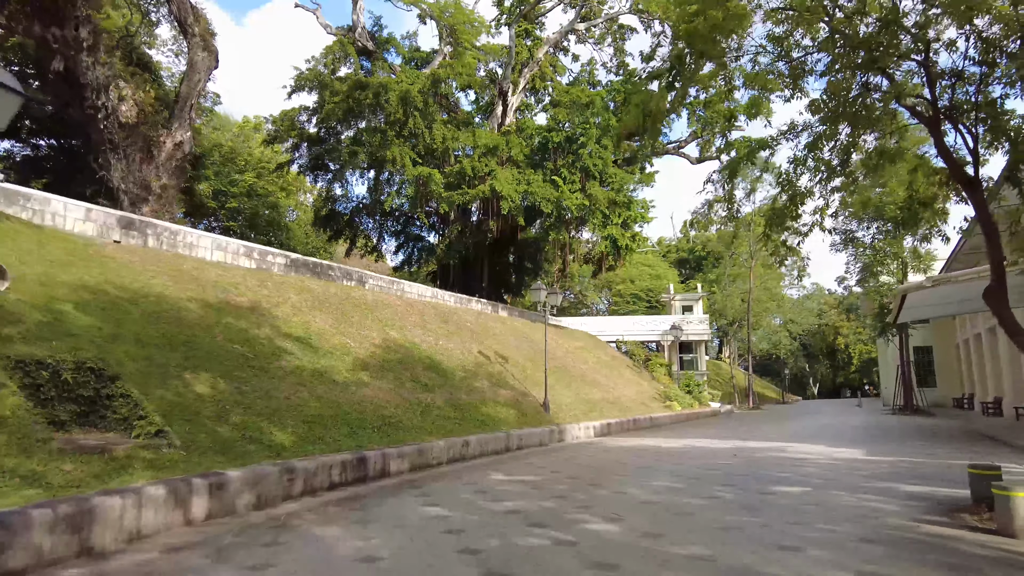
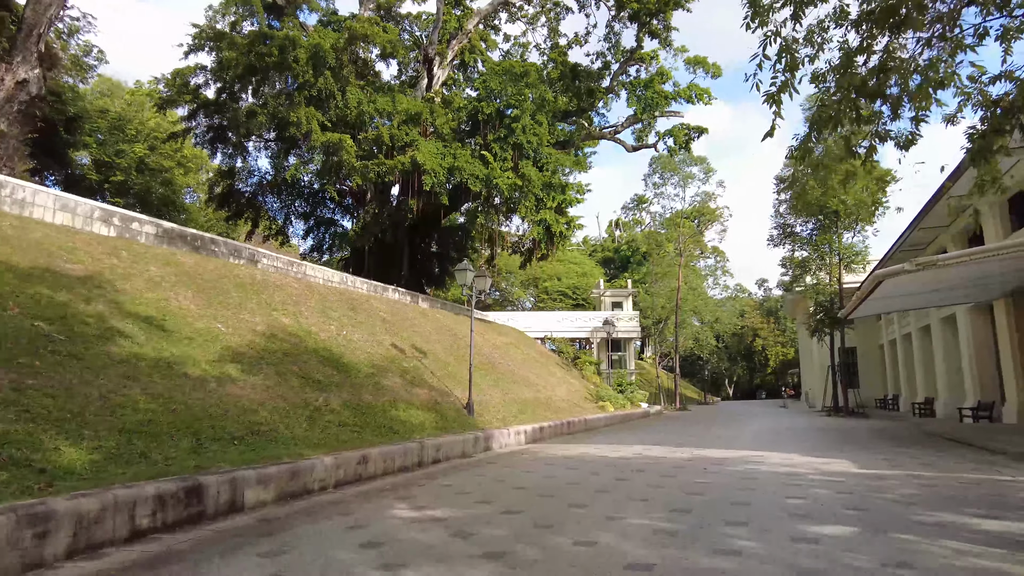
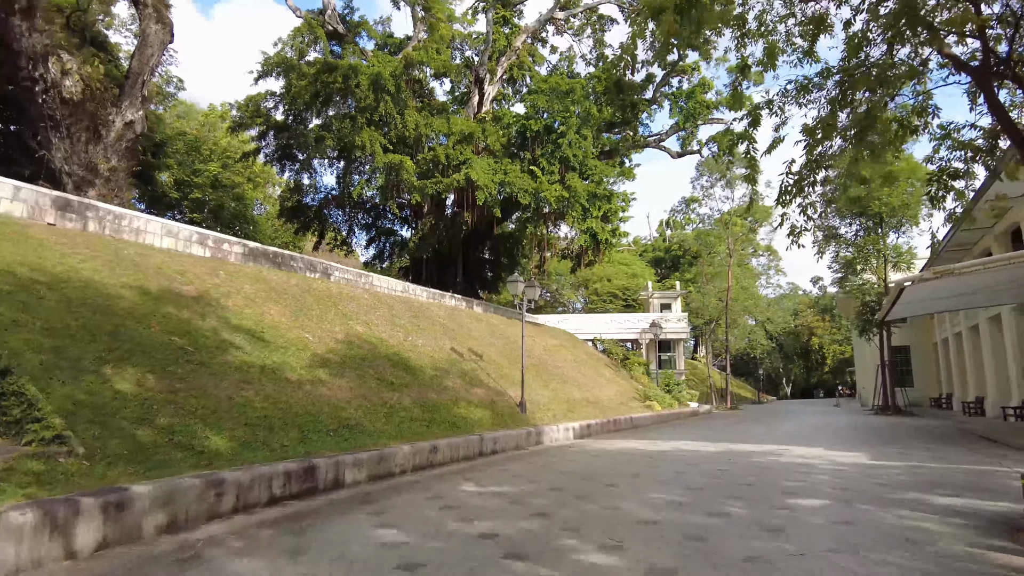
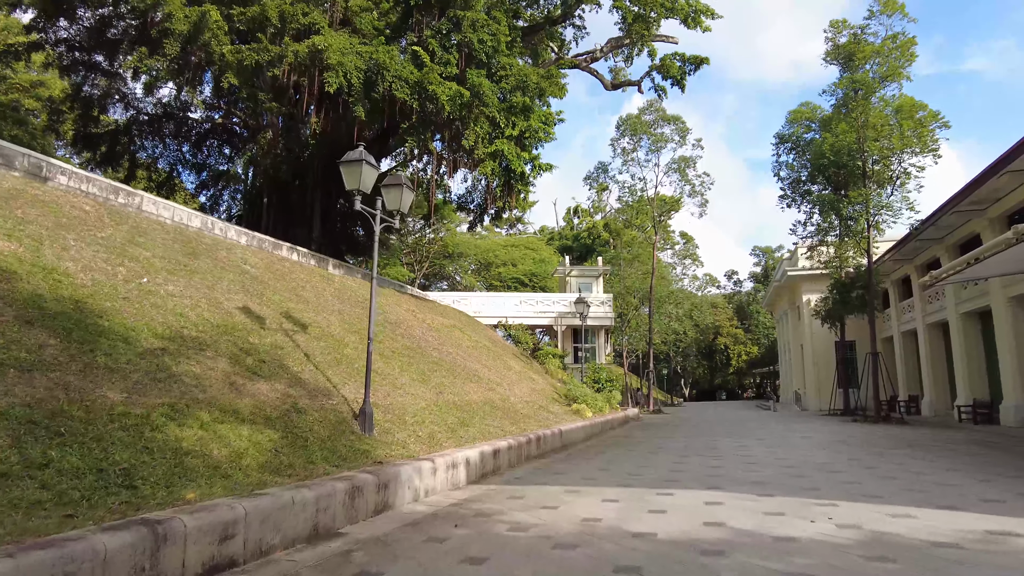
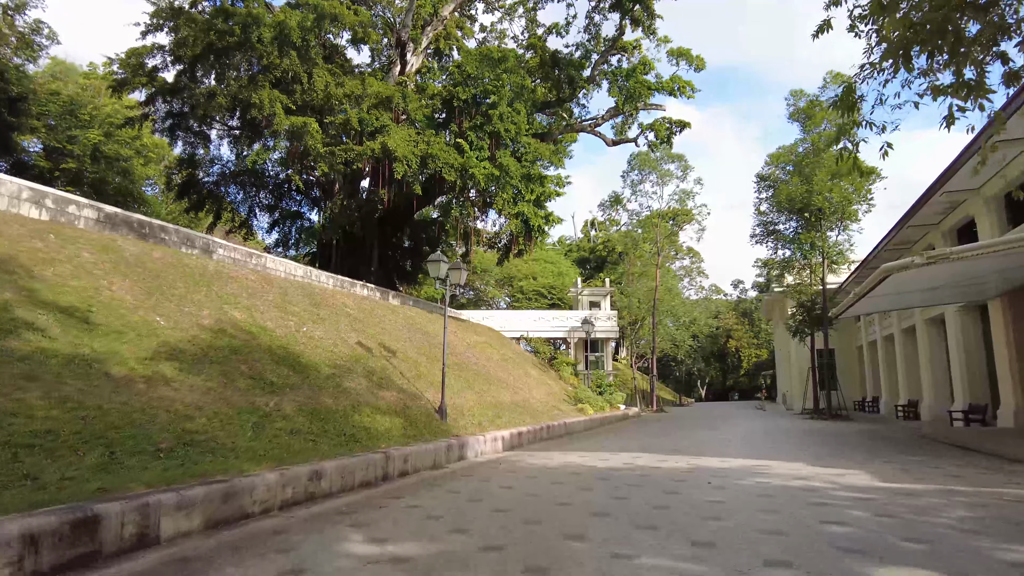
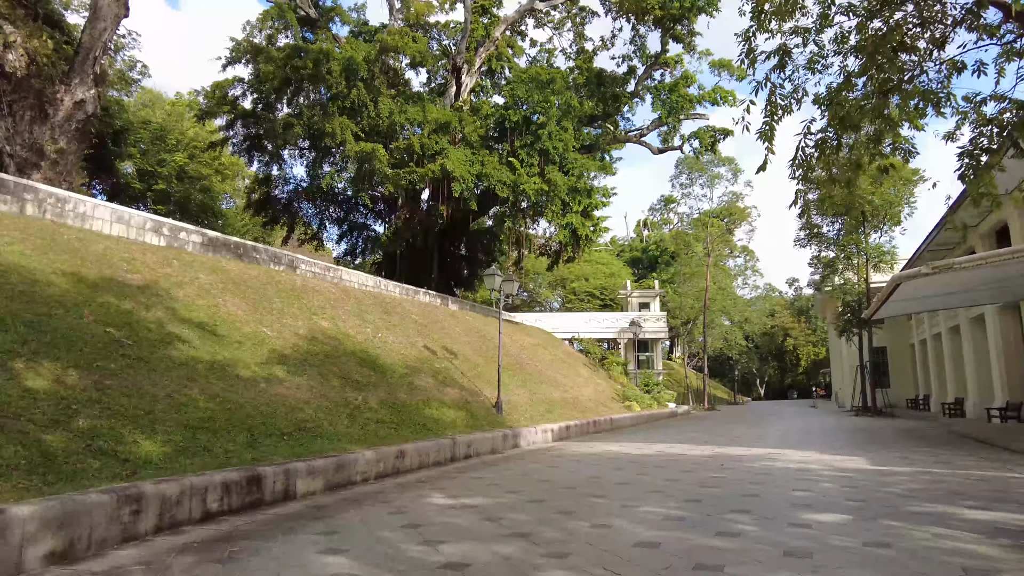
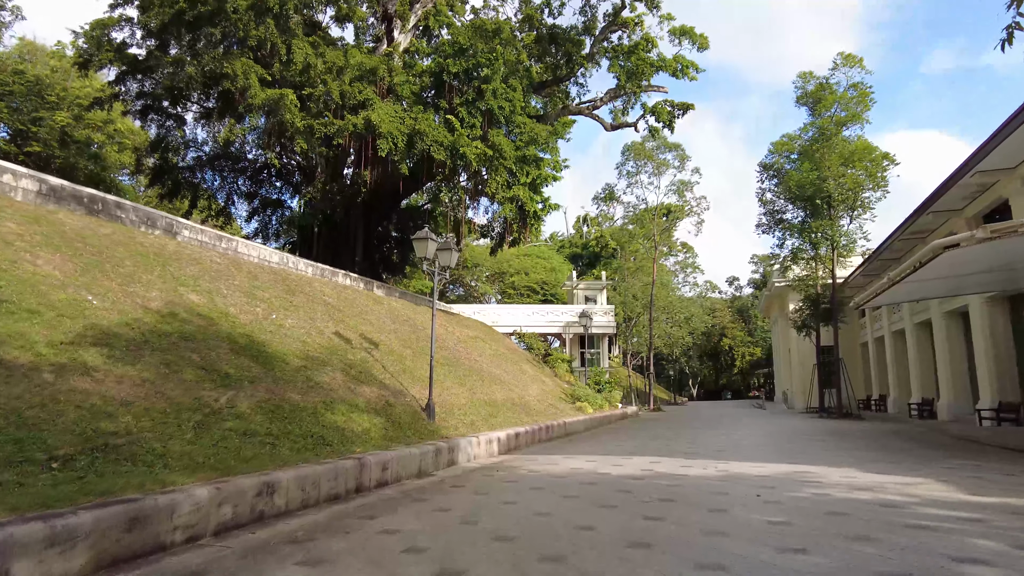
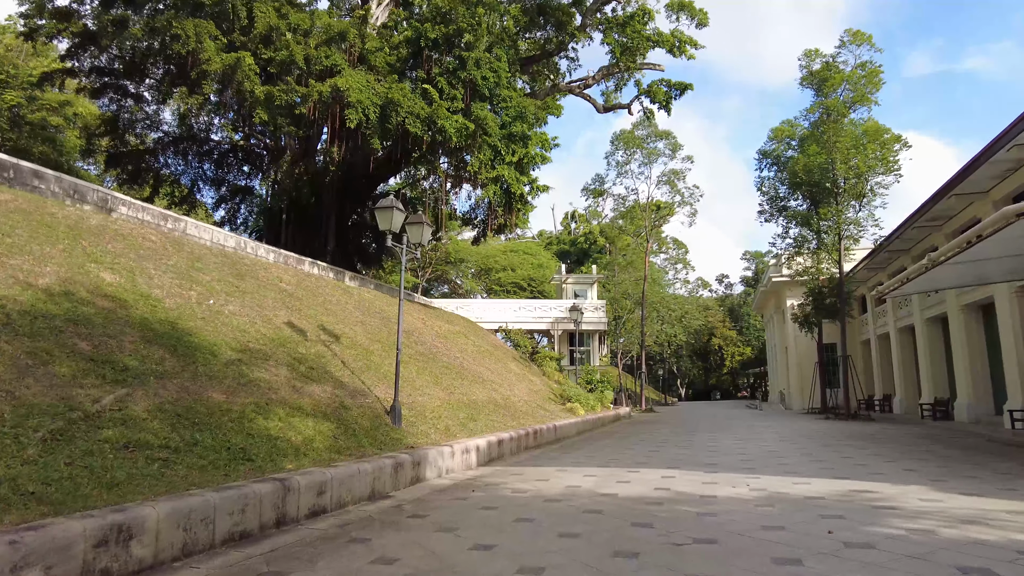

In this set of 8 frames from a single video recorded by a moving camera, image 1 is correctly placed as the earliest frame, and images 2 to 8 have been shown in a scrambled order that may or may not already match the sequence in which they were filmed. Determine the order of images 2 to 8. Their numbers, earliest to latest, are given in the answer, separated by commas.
3, 6, 2, 5, 7, 8, 4
